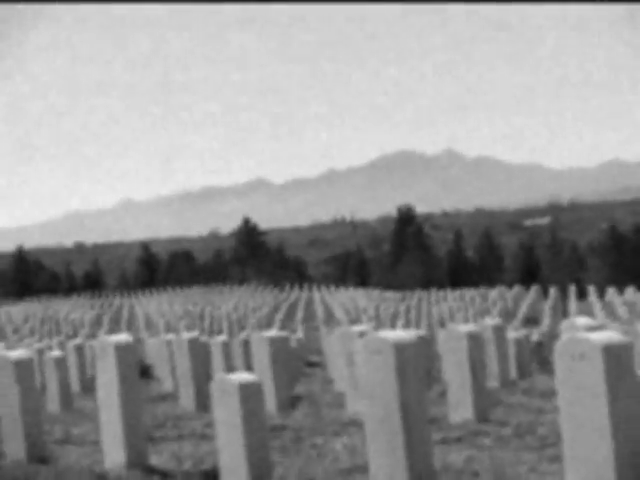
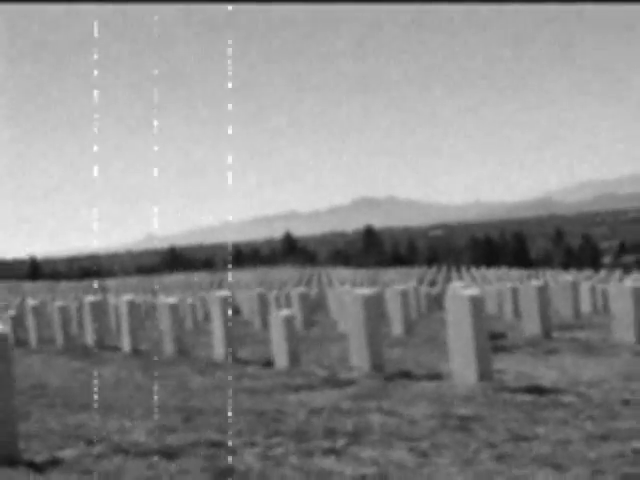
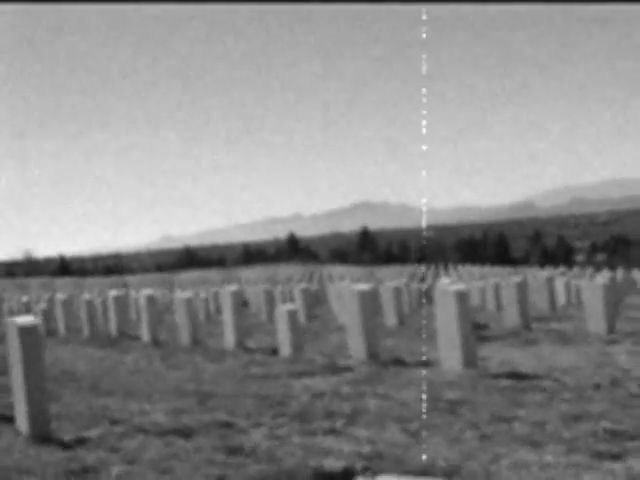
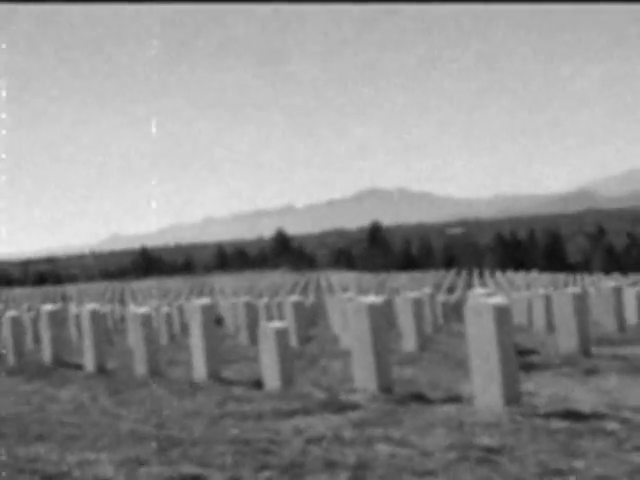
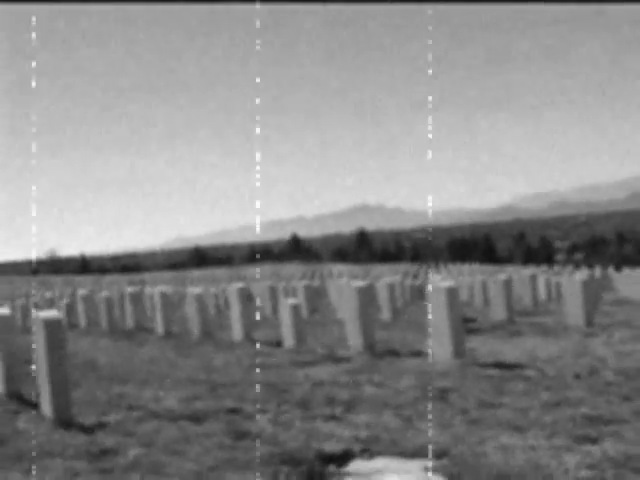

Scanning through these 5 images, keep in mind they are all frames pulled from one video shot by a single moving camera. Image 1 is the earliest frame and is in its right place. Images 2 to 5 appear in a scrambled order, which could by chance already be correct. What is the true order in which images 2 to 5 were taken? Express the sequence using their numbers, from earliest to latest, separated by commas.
4, 2, 3, 5
